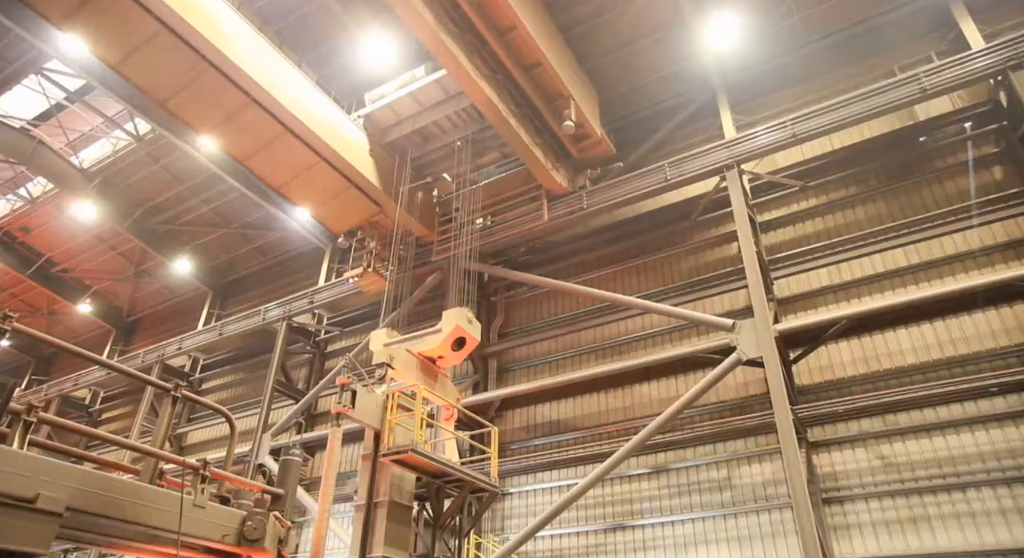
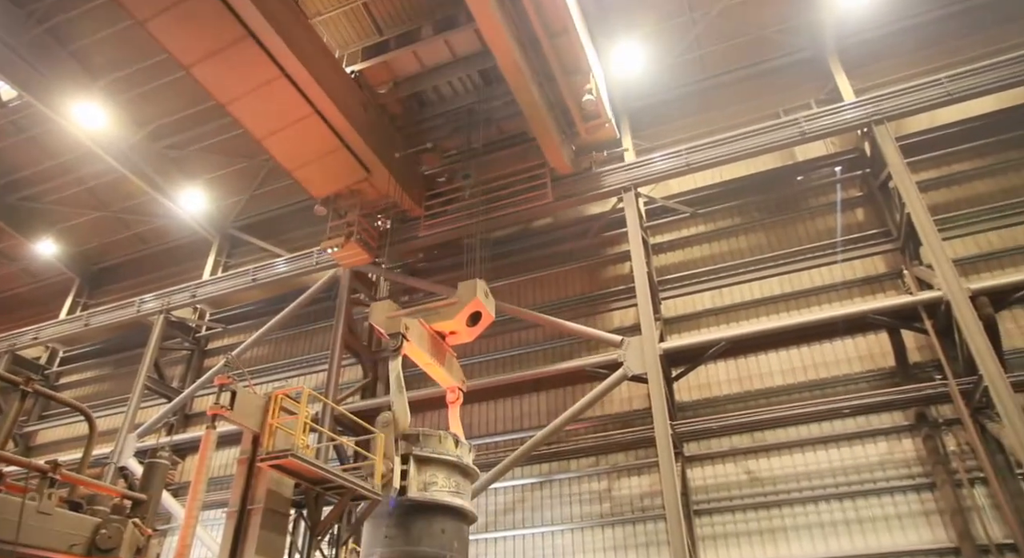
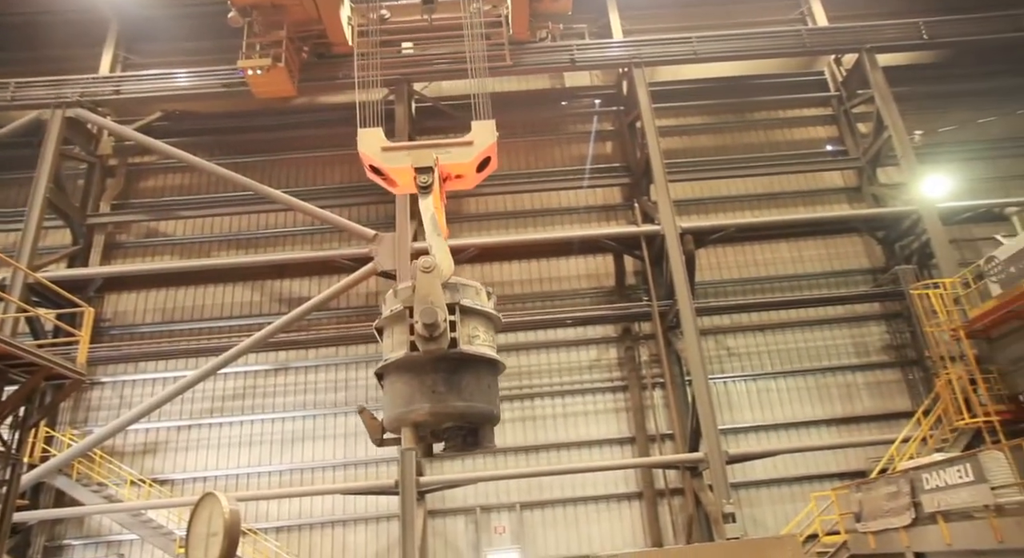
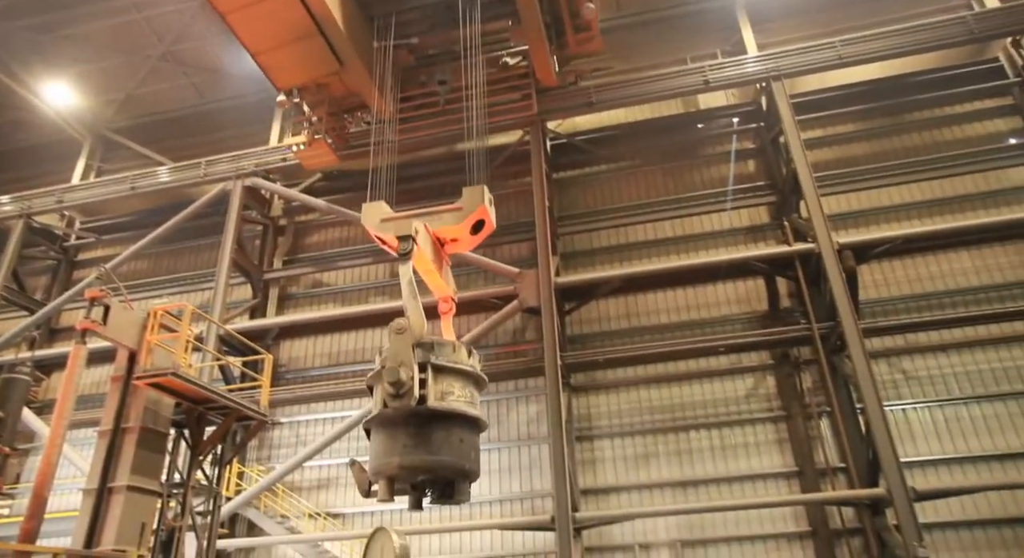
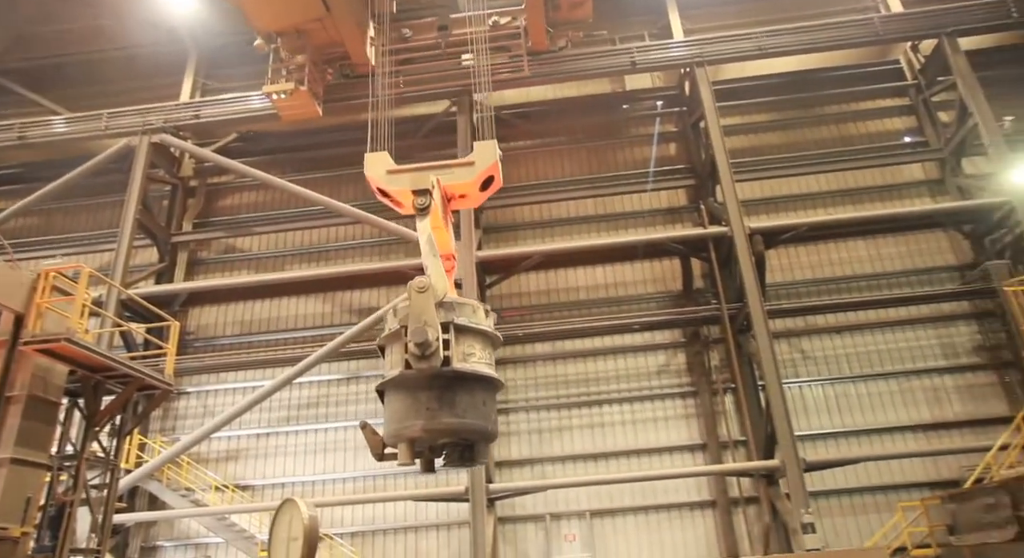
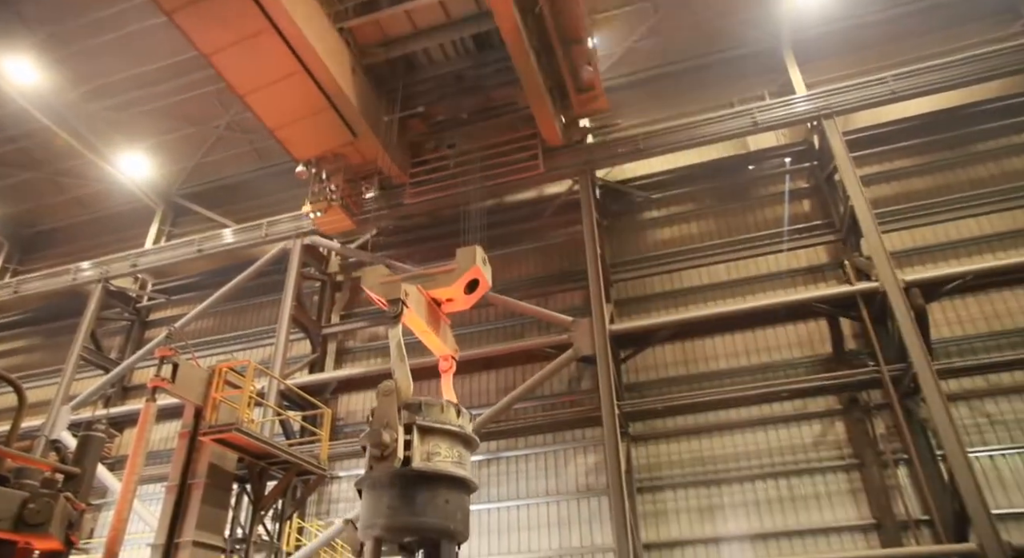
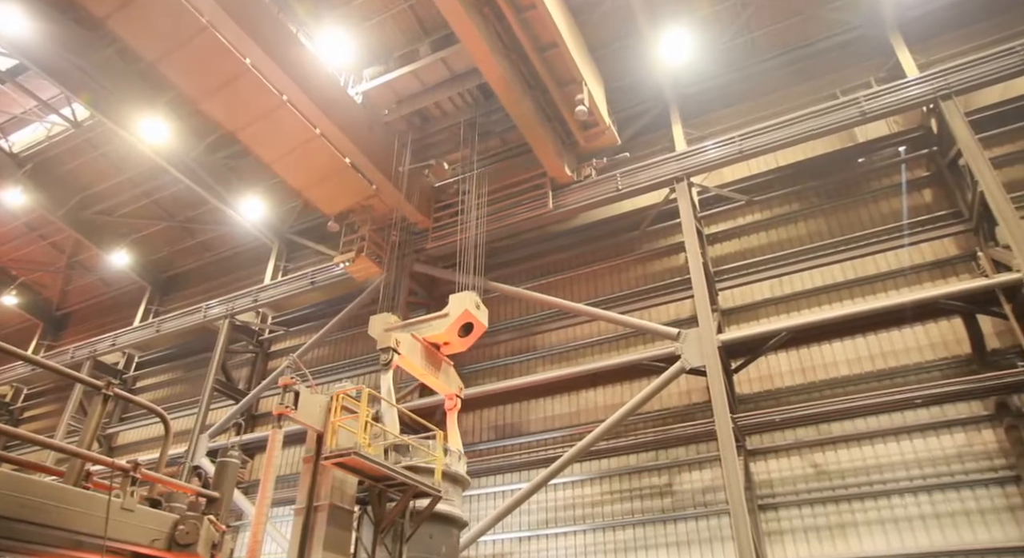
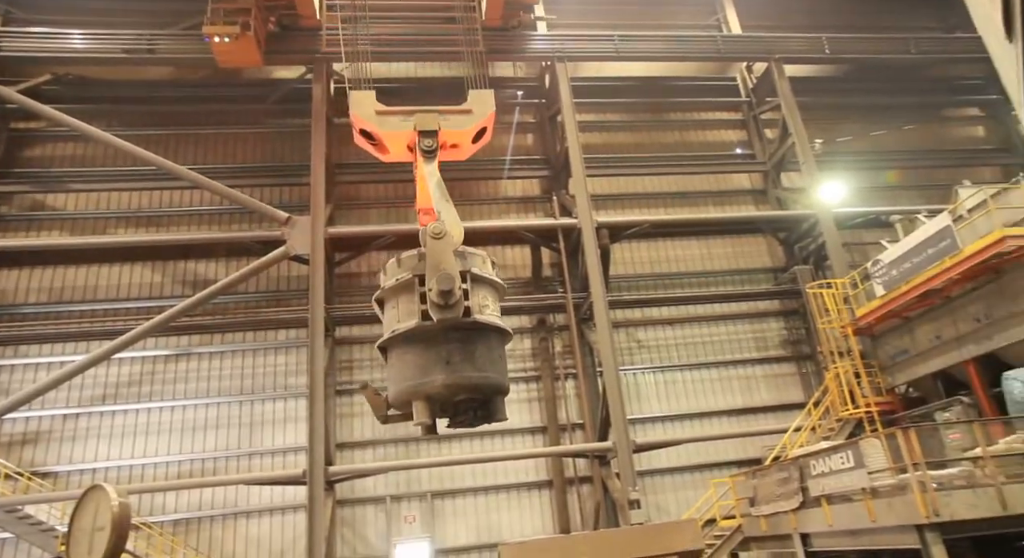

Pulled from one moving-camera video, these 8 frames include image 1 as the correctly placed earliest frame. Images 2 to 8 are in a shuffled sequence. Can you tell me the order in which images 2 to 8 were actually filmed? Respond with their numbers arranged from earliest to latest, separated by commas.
7, 2, 6, 4, 5, 3, 8
